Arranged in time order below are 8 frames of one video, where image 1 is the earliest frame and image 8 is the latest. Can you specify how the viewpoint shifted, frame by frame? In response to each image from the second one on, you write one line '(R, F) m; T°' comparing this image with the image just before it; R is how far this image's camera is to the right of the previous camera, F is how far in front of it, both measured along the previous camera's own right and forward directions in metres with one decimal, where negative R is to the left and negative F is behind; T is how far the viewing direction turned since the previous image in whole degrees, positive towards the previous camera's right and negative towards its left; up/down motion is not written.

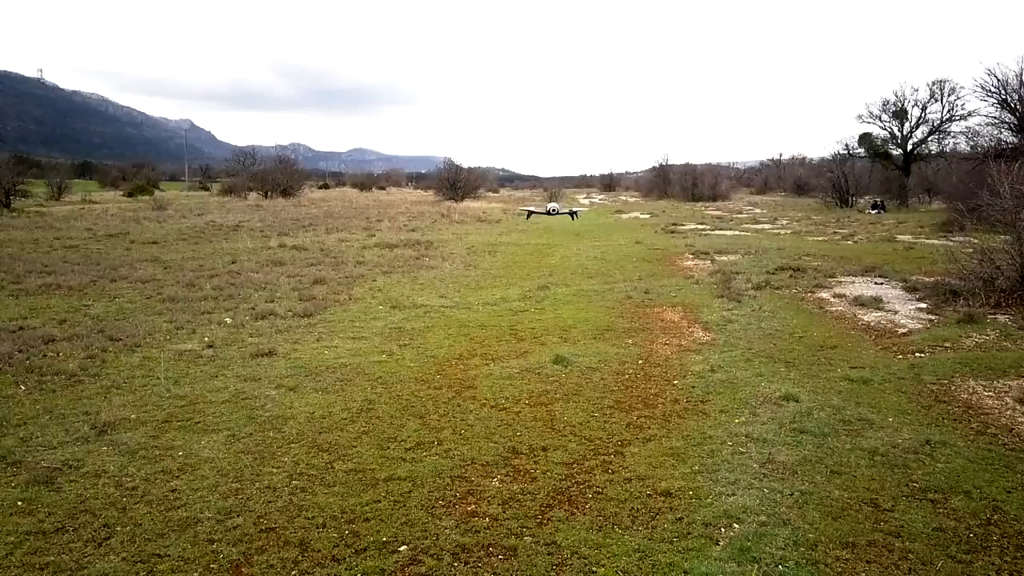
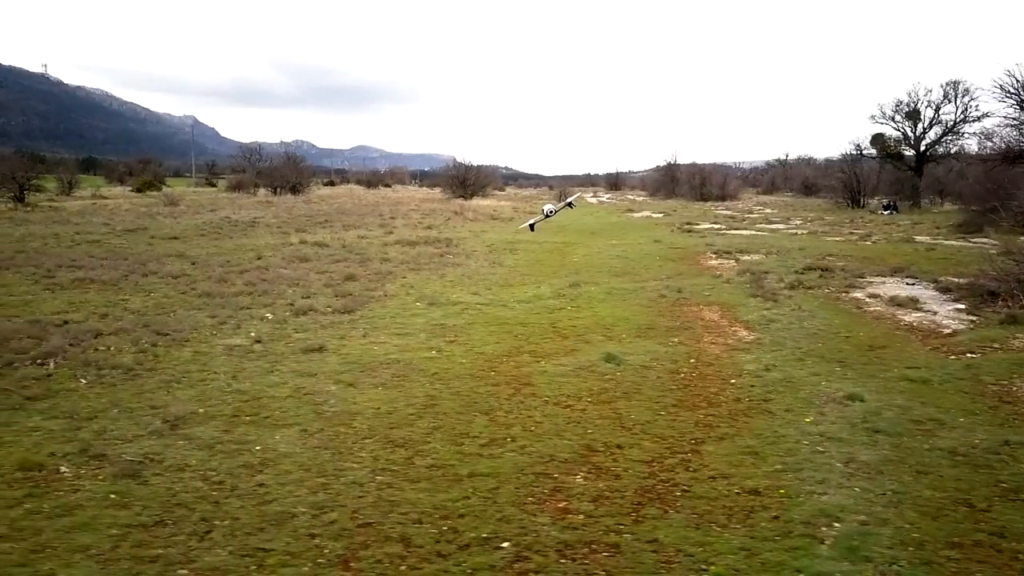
(-0.9, 0.0) m; 0°
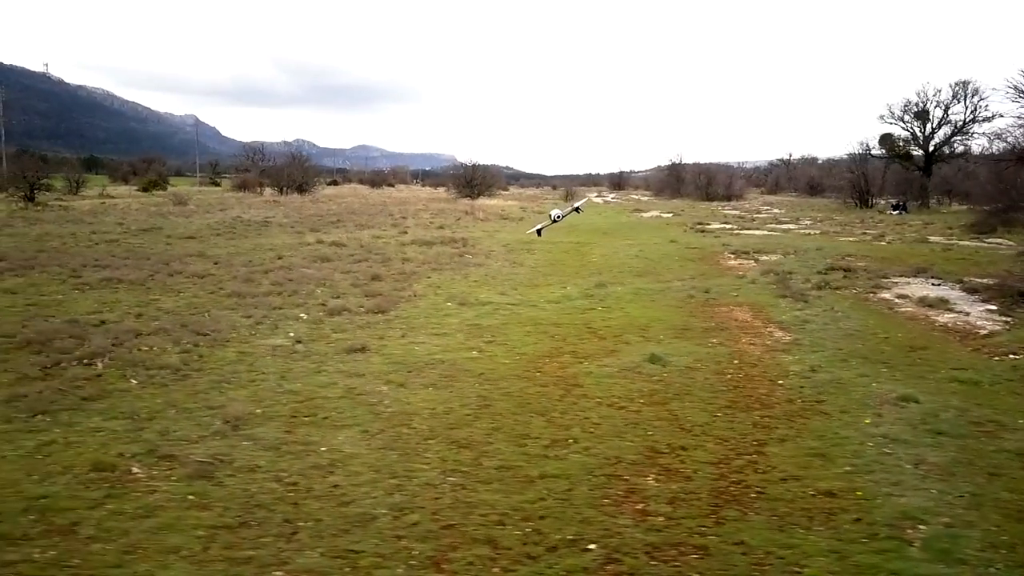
(-0.8, 0.0) m; 0°
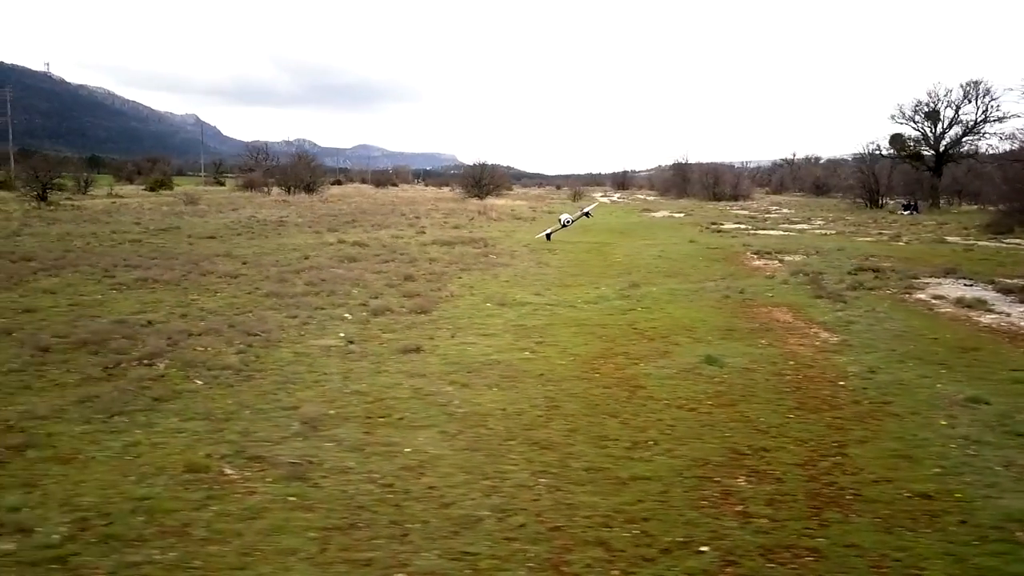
(-1.0, 0.0) m; 0°
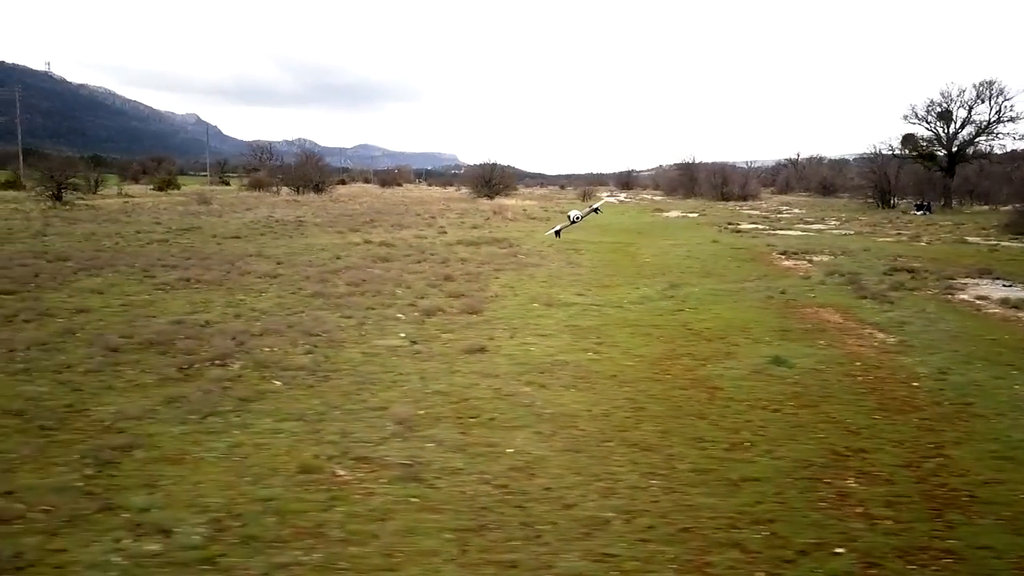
(-1.2, 0.0) m; 0°
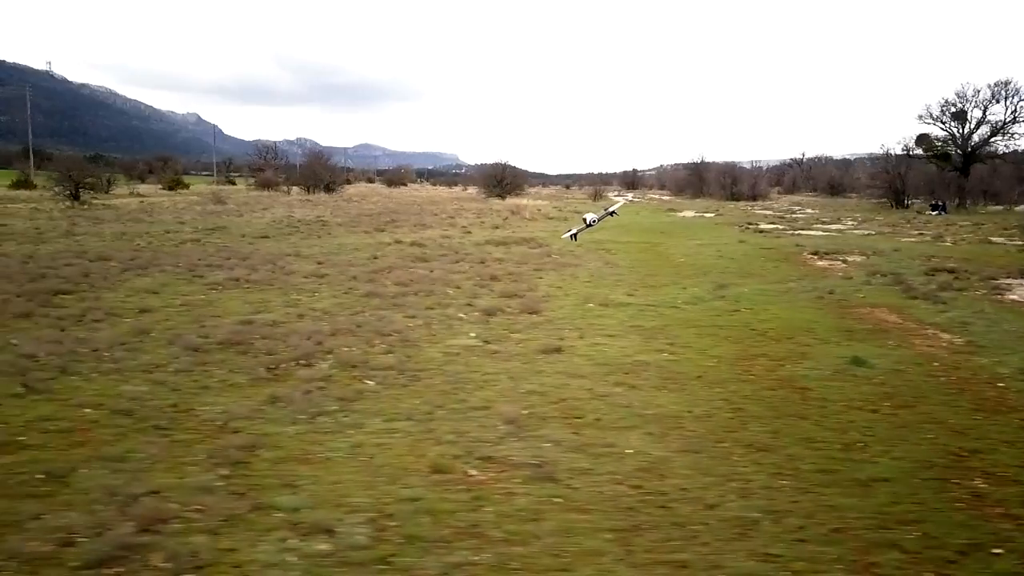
(-1.5, 0.0) m; 0°
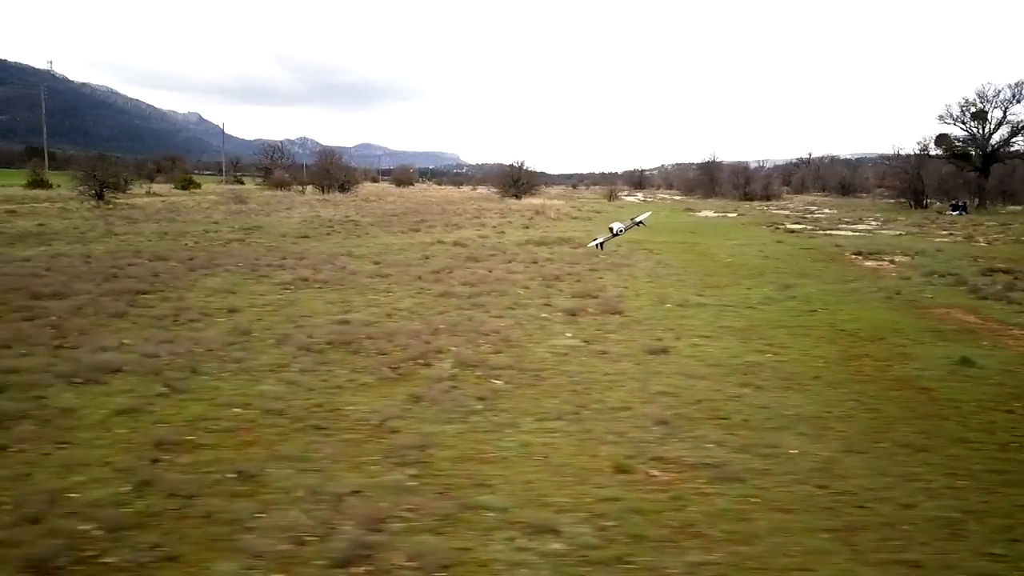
(-2.0, 0.0) m; 0°
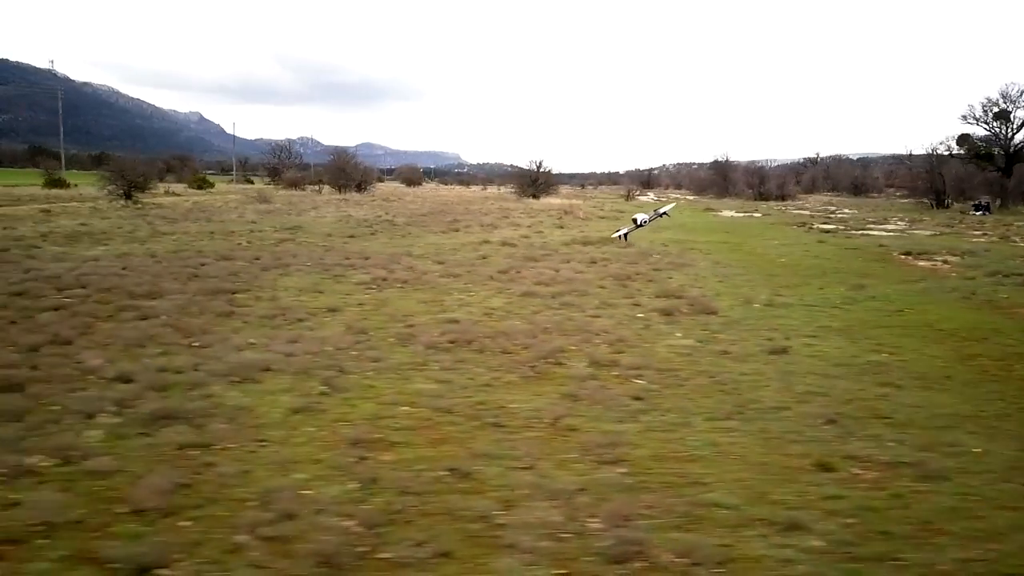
(-2.3, -0.1) m; 0°
